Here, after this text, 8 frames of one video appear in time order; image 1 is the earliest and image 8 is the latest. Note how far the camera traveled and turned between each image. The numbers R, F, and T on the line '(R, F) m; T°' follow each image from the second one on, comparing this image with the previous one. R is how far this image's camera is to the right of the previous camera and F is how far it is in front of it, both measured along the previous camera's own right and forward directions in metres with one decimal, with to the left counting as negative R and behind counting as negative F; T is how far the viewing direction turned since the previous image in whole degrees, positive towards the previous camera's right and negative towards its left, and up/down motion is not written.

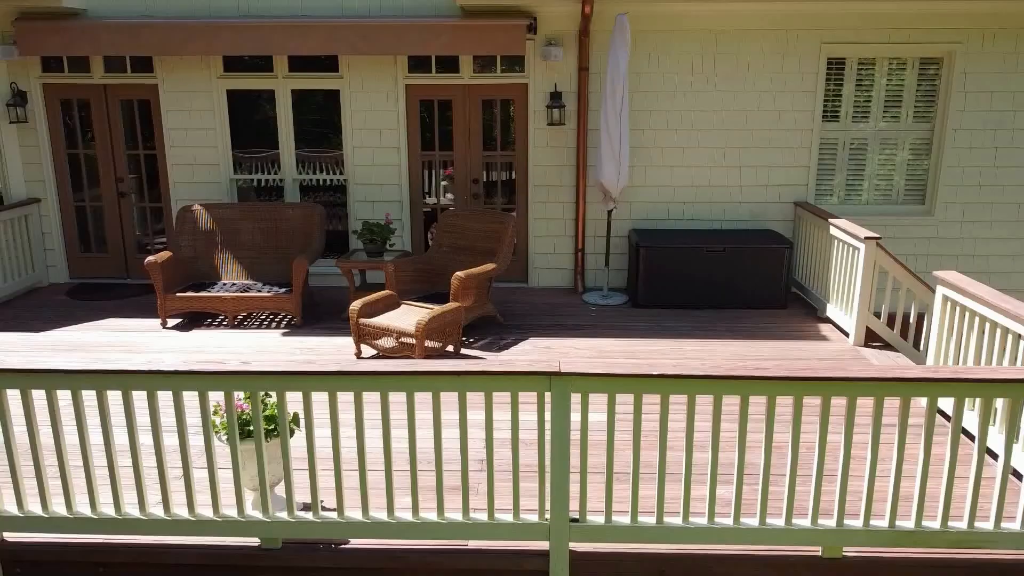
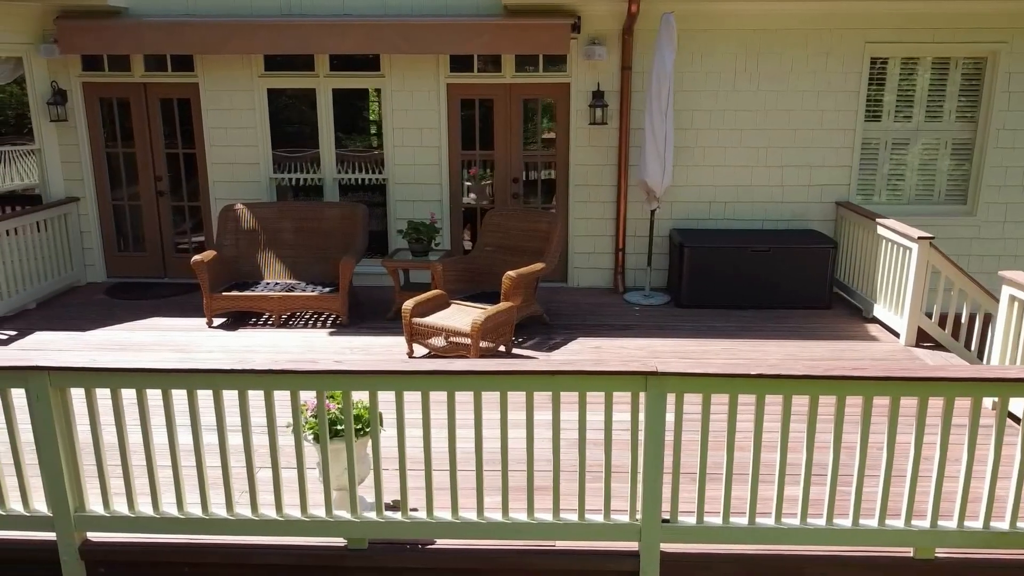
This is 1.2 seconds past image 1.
(-0.3, 0.0) m; 0°
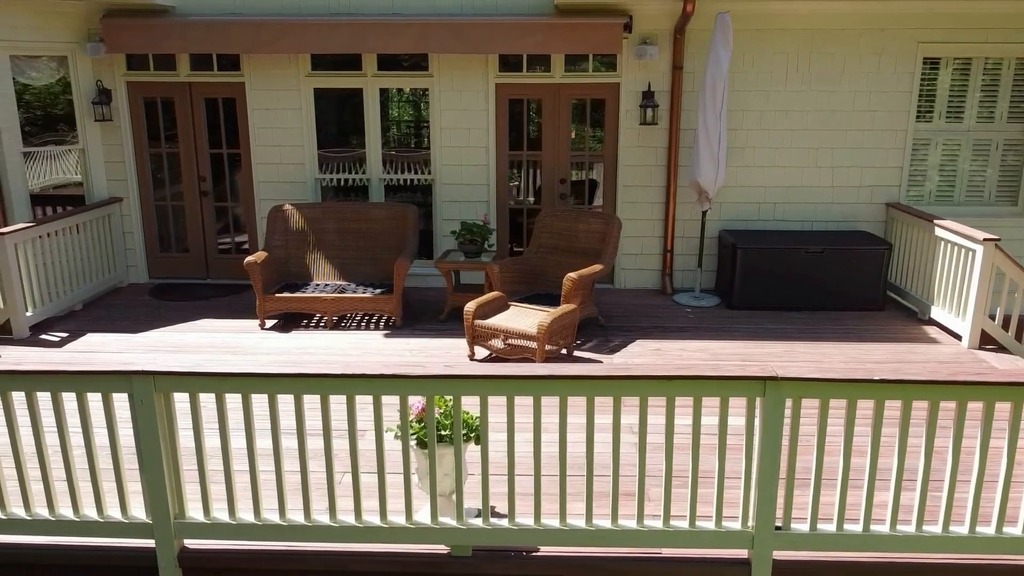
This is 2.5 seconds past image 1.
(-0.4, +0.1) m; 0°
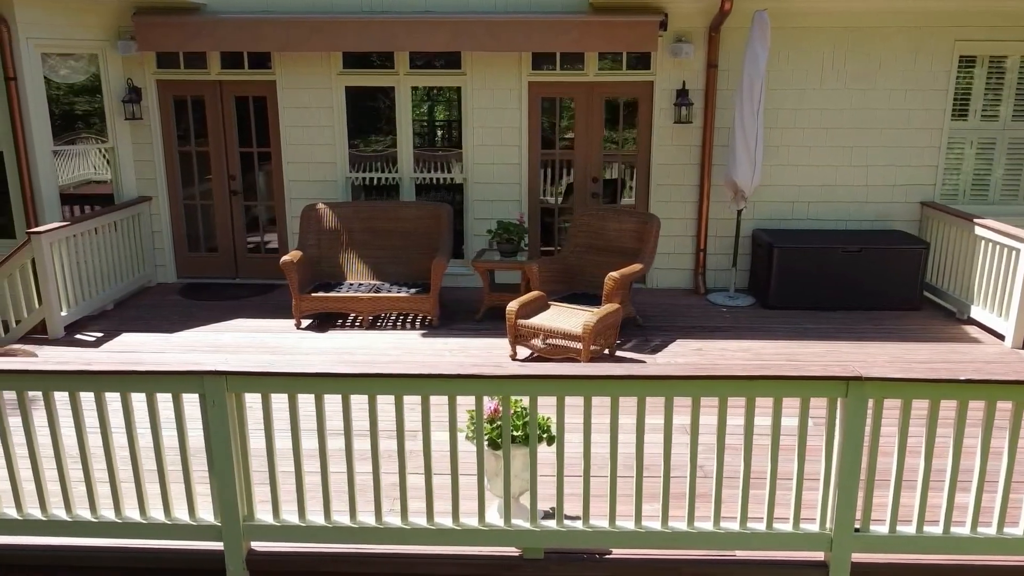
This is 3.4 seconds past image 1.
(-0.3, 0.0) m; 0°
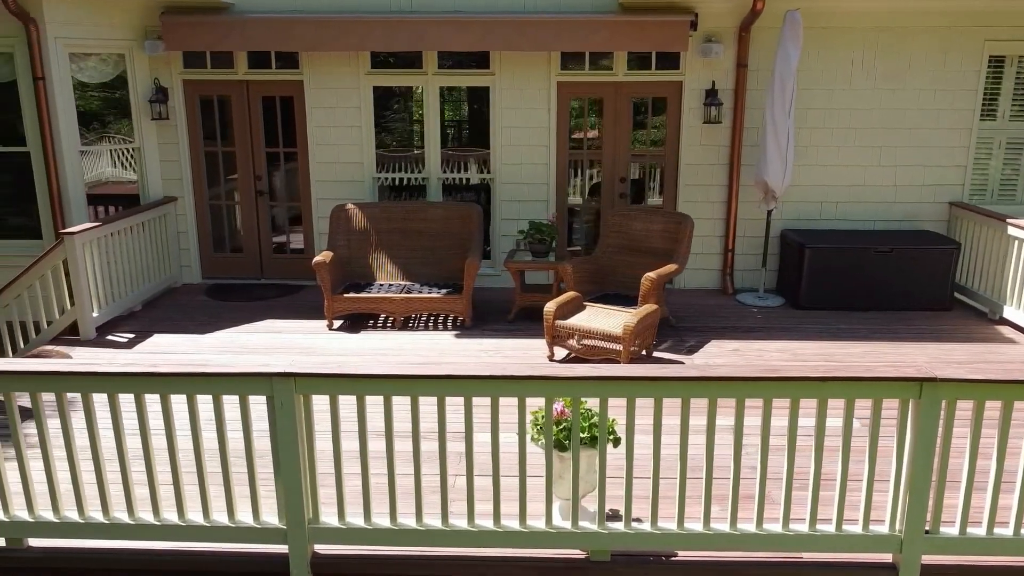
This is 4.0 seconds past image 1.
(-0.2, 0.0) m; 0°
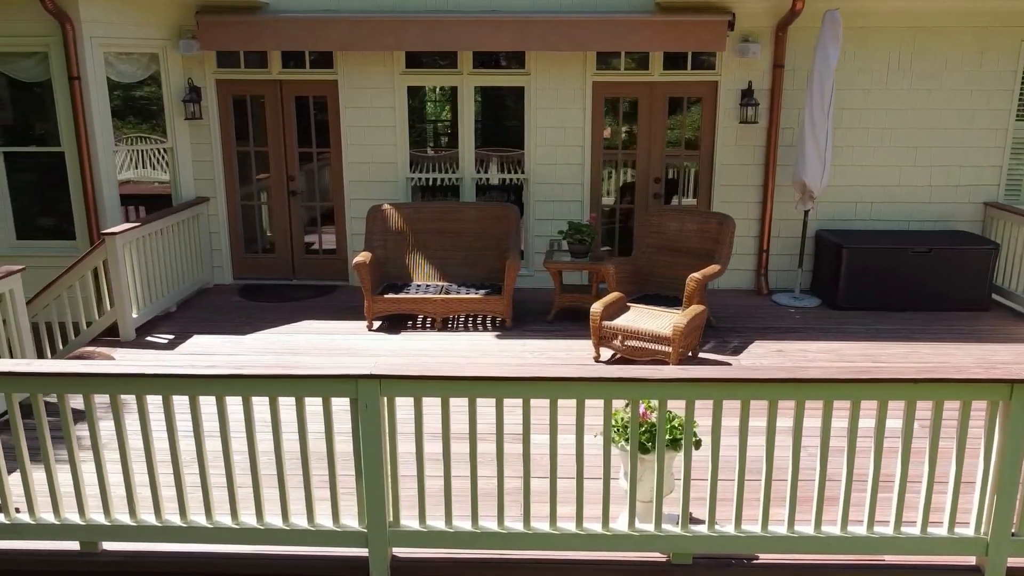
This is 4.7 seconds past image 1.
(-0.3, 0.0) m; 0°
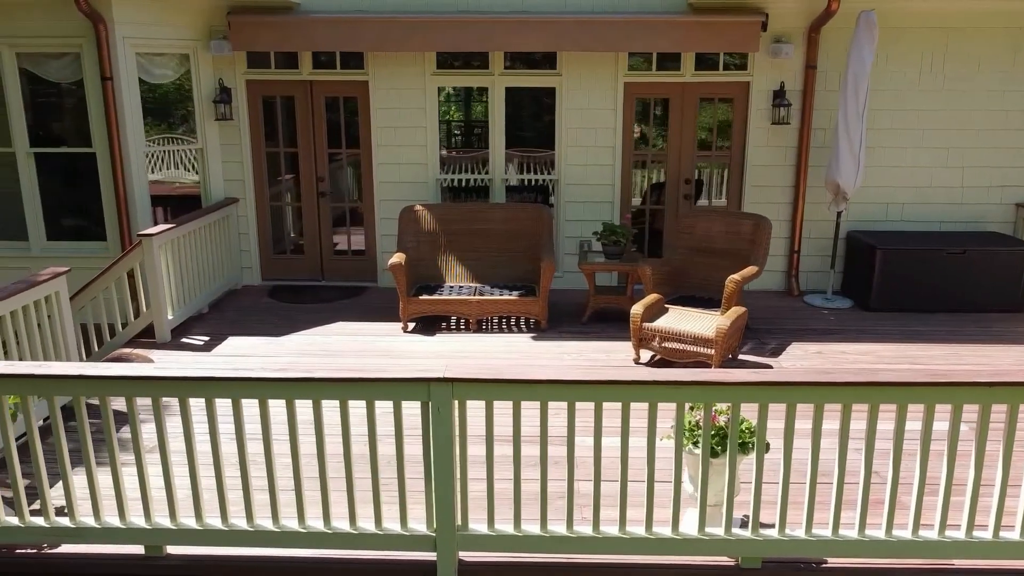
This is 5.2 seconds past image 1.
(-0.2, 0.0) m; 0°
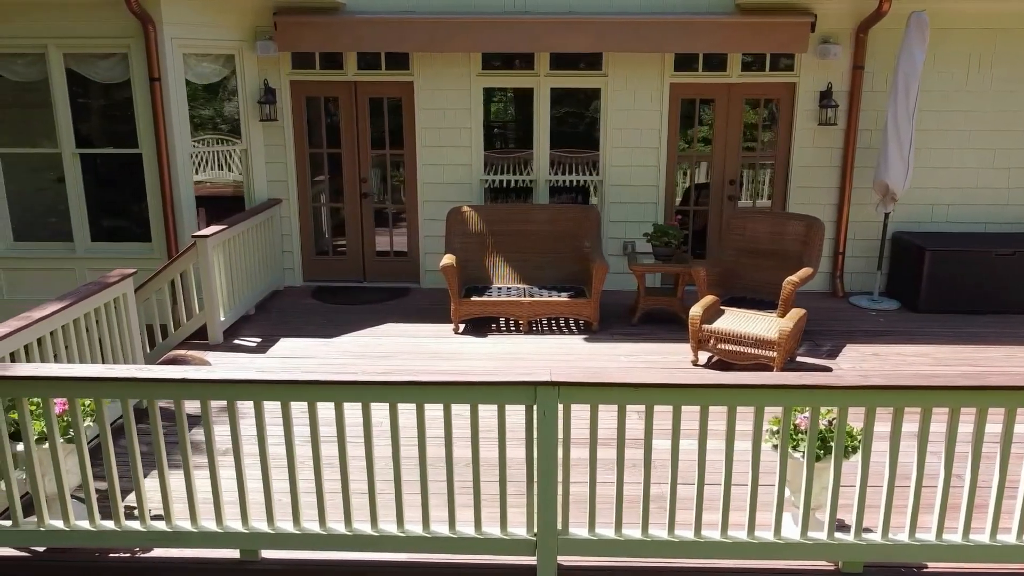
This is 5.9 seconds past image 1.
(-0.3, 0.0) m; 0°
